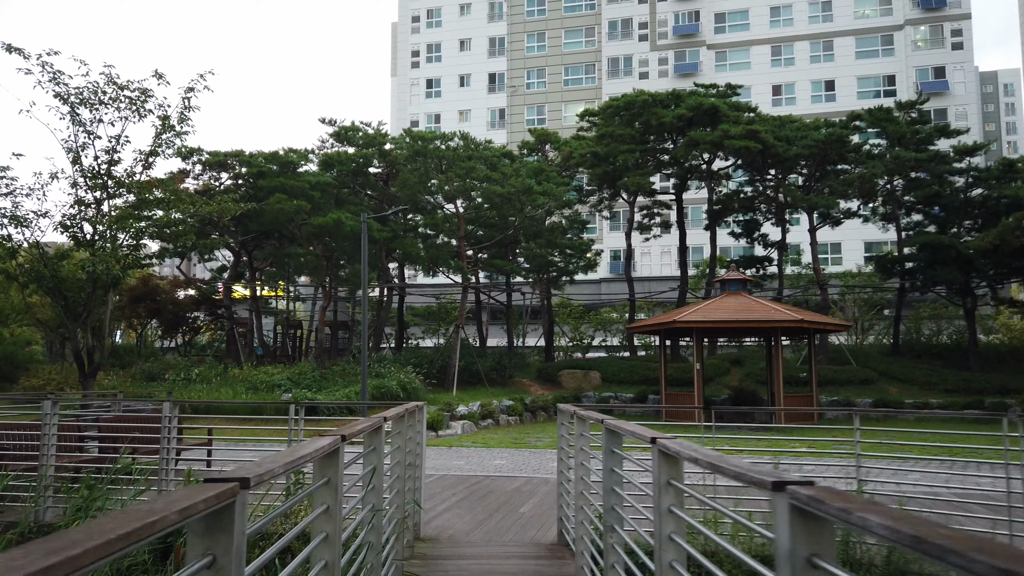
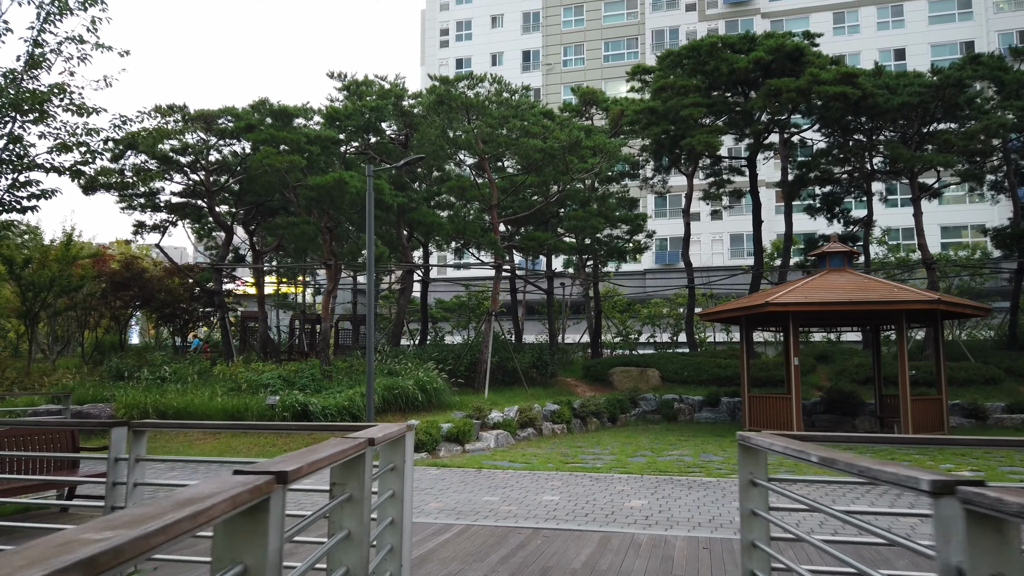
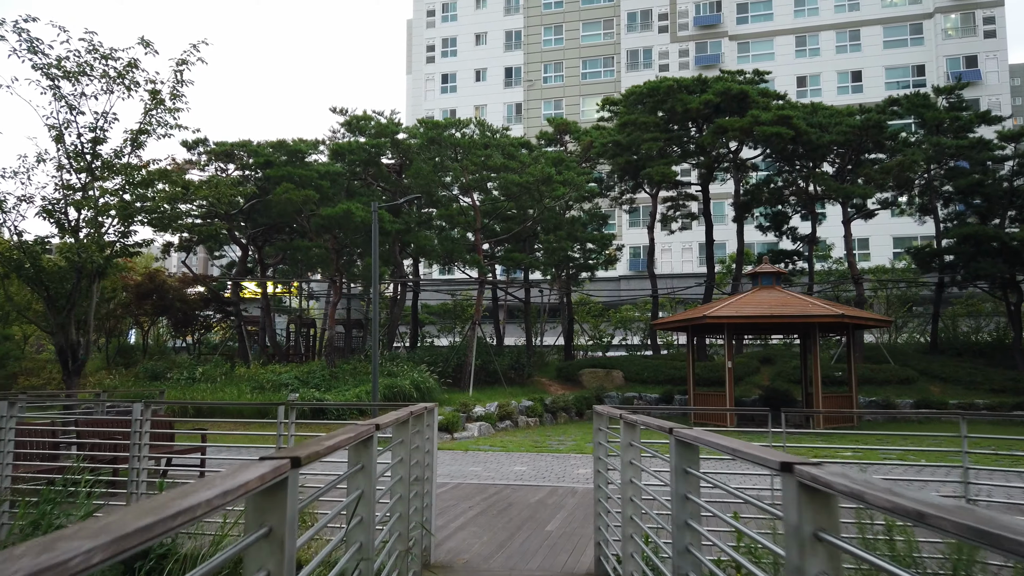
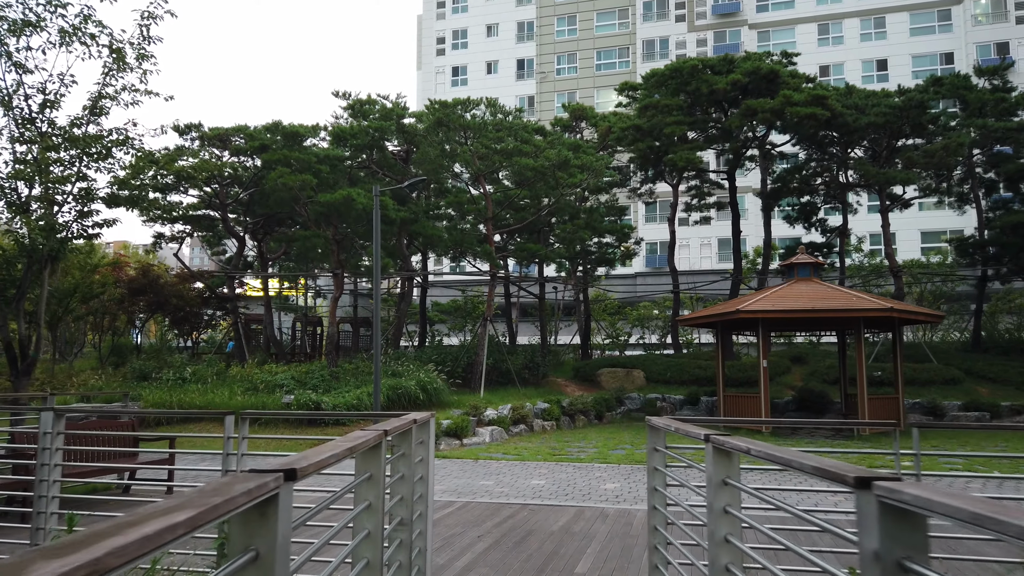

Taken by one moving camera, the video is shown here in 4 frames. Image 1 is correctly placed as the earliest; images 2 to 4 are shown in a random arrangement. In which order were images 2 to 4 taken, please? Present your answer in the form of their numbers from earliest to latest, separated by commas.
3, 4, 2
